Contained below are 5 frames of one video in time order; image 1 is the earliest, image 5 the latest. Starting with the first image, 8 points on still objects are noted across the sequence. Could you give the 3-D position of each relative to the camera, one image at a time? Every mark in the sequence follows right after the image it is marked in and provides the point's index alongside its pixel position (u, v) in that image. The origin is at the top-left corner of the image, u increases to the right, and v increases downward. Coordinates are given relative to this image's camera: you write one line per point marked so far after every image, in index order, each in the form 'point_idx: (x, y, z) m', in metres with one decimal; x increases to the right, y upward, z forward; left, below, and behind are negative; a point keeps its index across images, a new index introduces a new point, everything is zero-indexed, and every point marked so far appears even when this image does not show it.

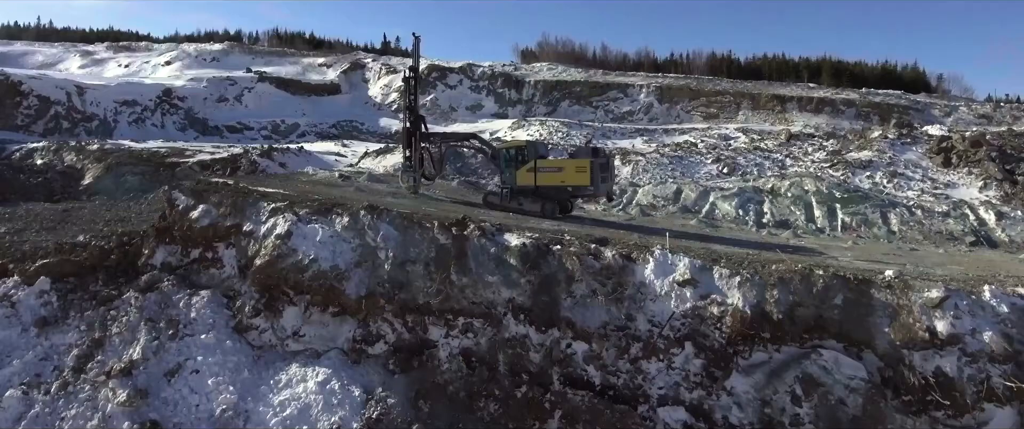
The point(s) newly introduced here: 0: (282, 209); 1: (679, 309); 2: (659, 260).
0: (-2.9, +0.1, +9.0) m
1: (+2.0, -1.1, +8.2) m
2: (+1.8, -0.6, +8.6) m
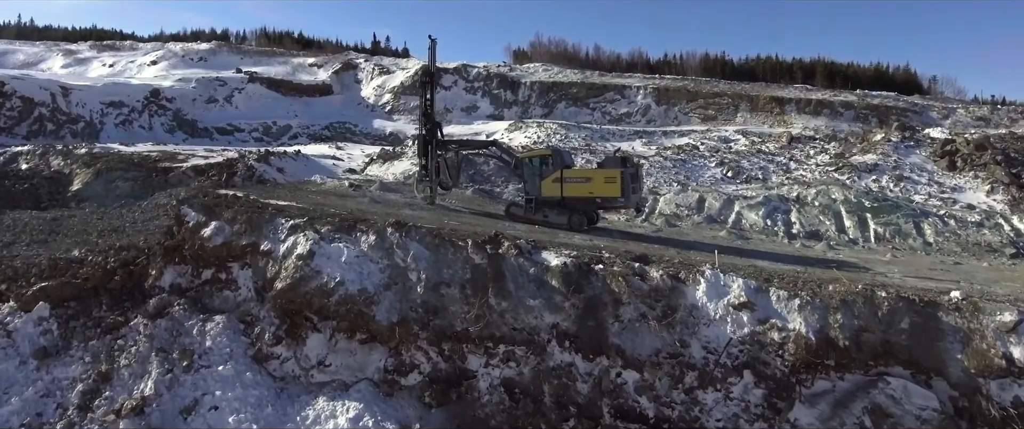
0: (-2.5, -0.1, +8.4) m
1: (+2.4, -1.3, +7.7) m
2: (+2.3, -0.8, +8.1) m
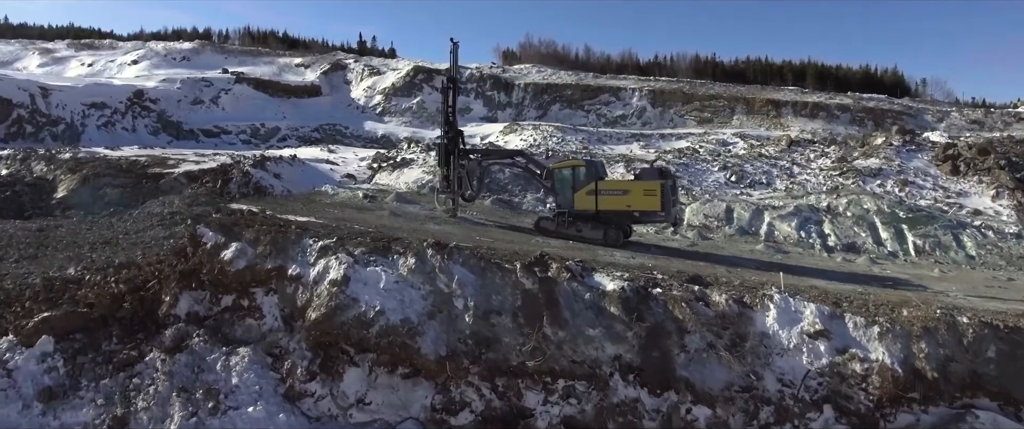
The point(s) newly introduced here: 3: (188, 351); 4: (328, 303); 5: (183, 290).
0: (-1.9, -0.4, +7.6) m
1: (+3.0, -1.5, +7.0) m
2: (+2.8, -1.0, +7.5) m
3: (-3.2, -1.4, +7.0) m
4: (-1.8, -0.9, +7.1) m
5: (-3.5, -0.8, +7.5) m
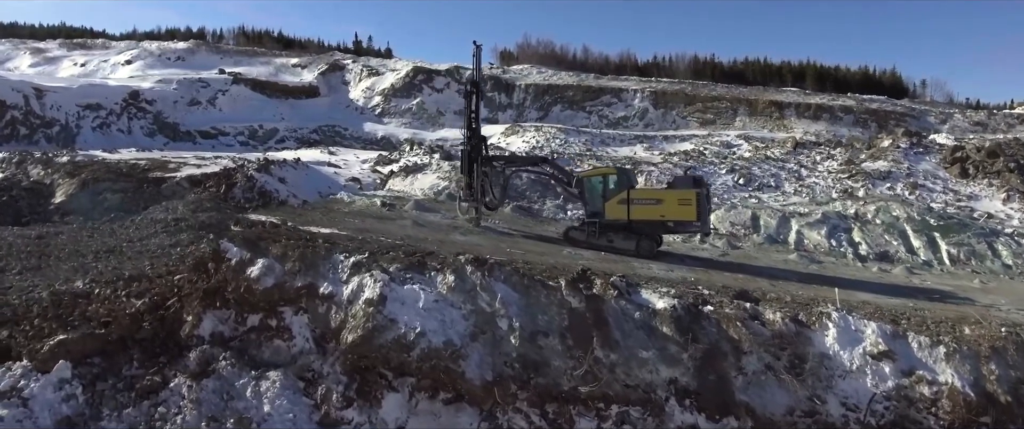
0: (-1.5, -0.5, +7.2) m
1: (+3.5, -1.6, +6.7) m
2: (+3.3, -1.1, +7.1) m
3: (-2.8, -1.5, +6.6) m
4: (-1.4, -1.0, +6.7) m
5: (-3.0, -0.9, +7.1) m
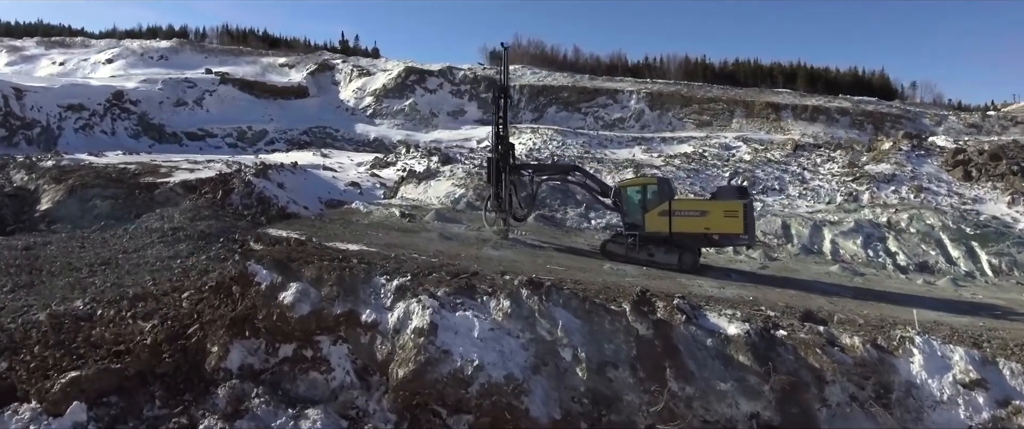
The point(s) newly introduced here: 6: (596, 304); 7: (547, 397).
0: (-0.9, -0.7, +6.5) m
1: (+4.0, -1.8, +6.2) m
2: (+3.8, -1.3, +6.6) m
3: (-2.2, -1.7, +5.9) m
4: (-0.8, -1.2, +6.0) m
5: (-2.5, -1.1, +6.4) m
6: (+0.8, -0.8, +6.5) m
7: (+0.3, -1.5, +5.9) m
